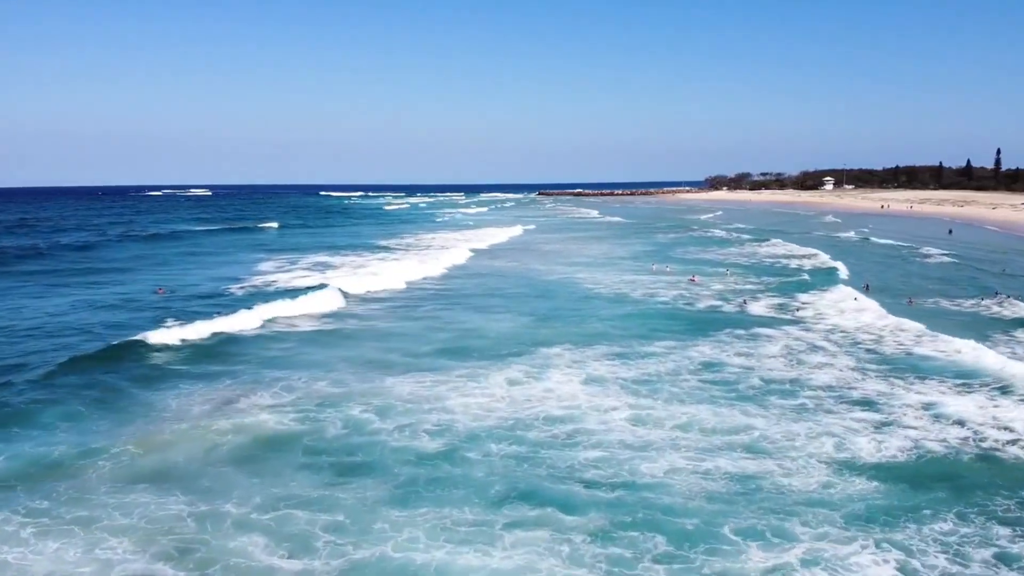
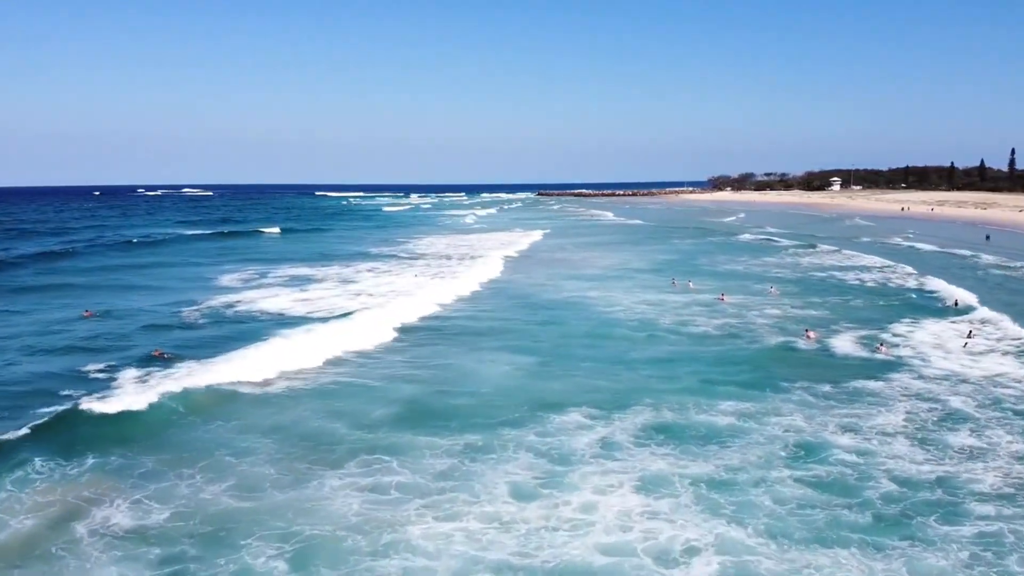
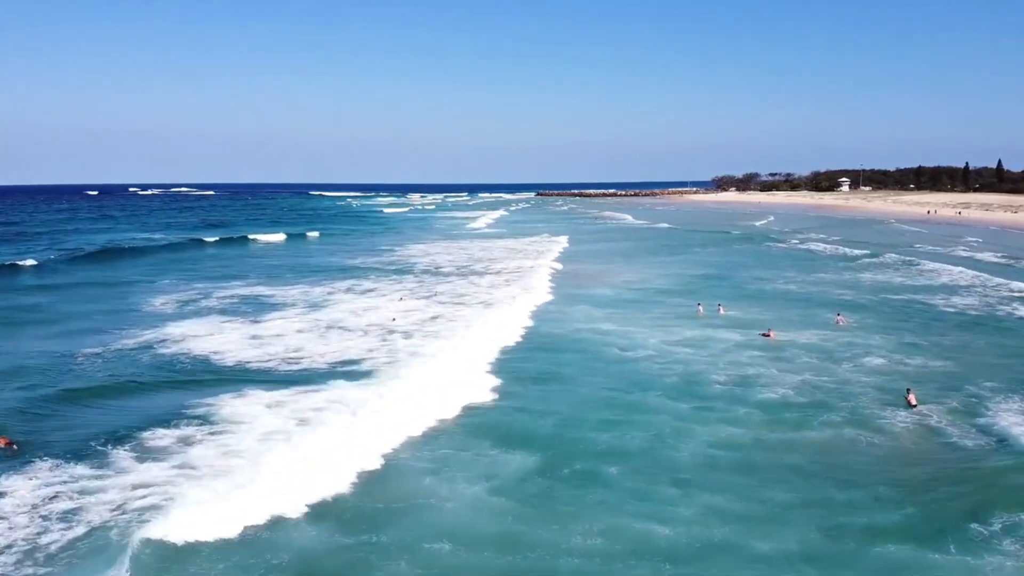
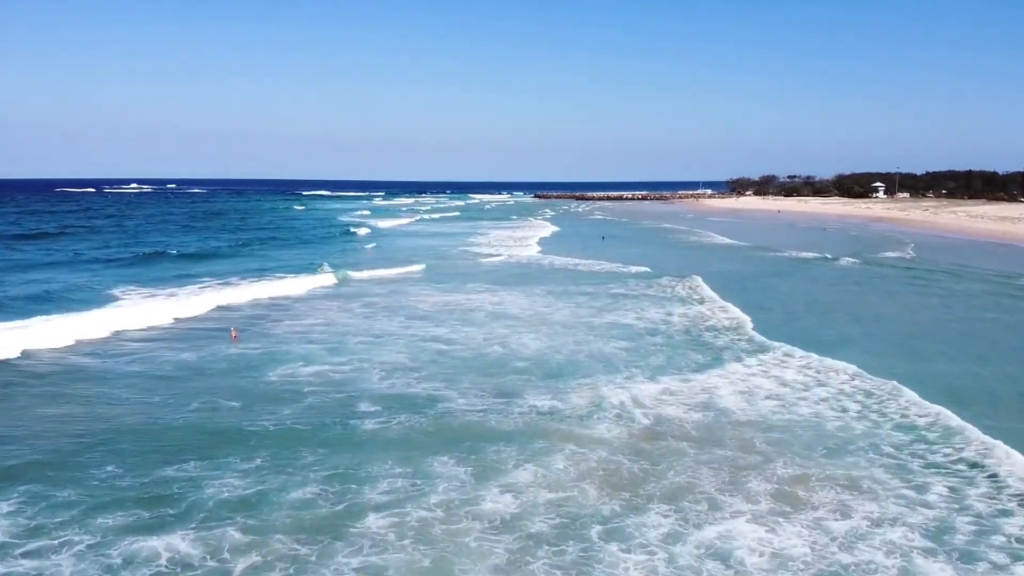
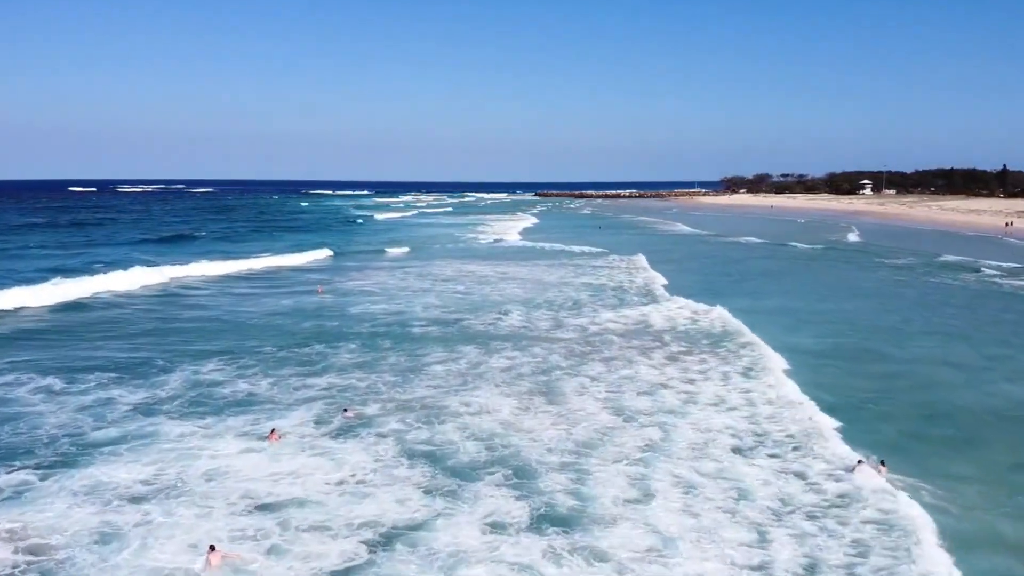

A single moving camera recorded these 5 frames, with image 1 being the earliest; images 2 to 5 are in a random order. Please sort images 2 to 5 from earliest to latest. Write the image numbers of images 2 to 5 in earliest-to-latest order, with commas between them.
2, 3, 5, 4
